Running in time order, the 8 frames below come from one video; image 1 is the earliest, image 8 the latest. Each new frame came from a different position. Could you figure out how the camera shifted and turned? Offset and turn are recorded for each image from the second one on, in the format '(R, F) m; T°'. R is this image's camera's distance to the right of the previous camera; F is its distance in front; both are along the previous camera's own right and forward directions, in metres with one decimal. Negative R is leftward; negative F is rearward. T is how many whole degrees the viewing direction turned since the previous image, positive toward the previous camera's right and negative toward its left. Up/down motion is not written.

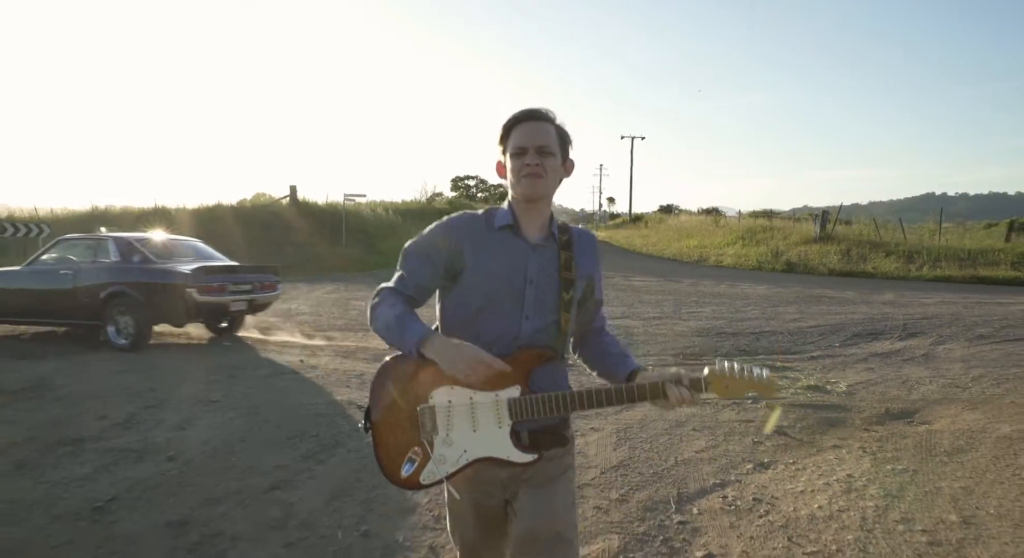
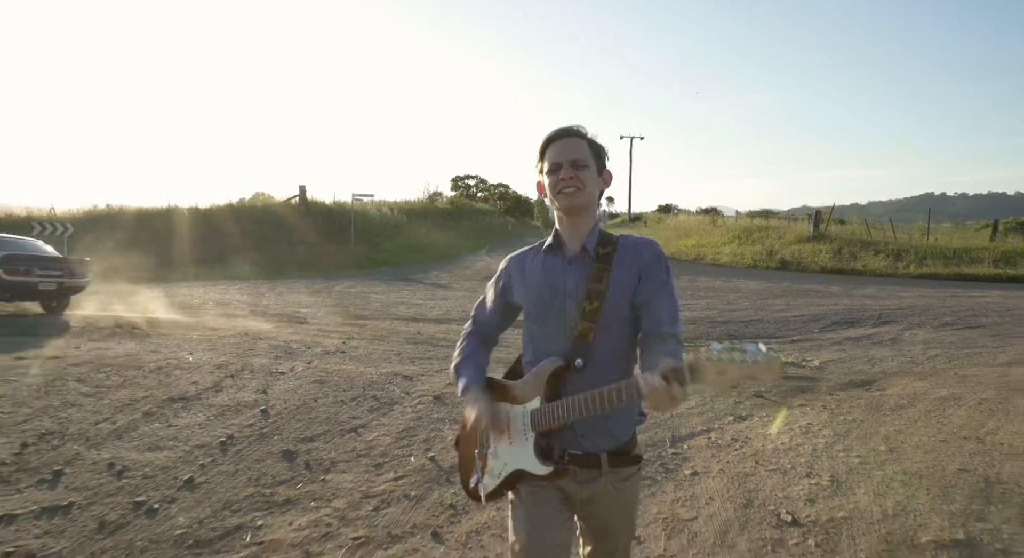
(-0.2, -1.0) m; 0°
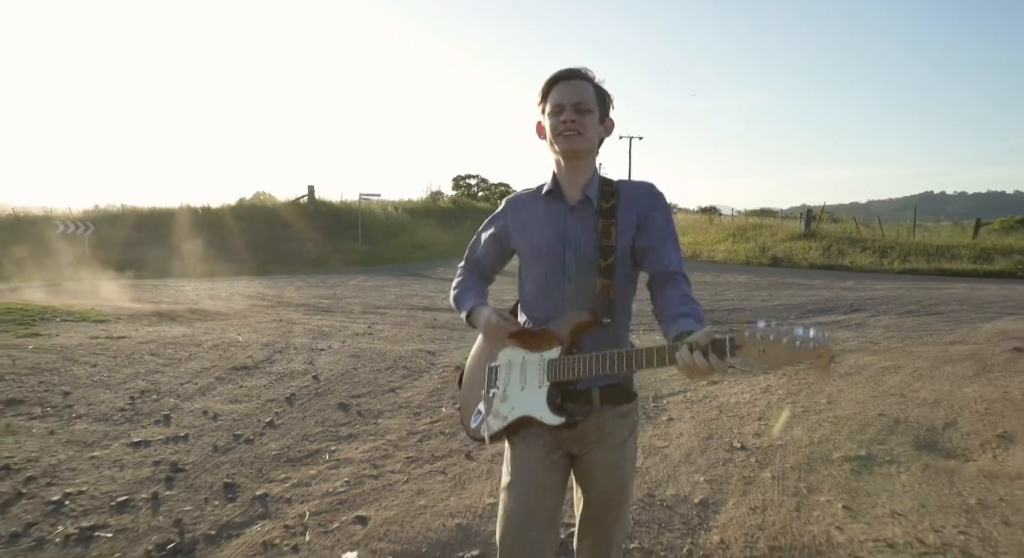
(-0.1, -1.0) m; 0°
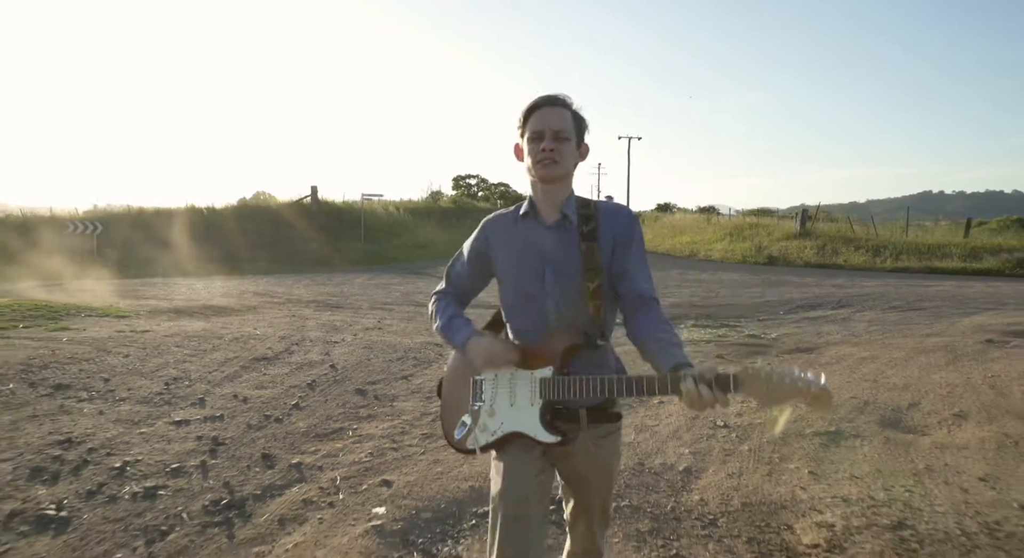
(0.0, -0.5) m; 0°
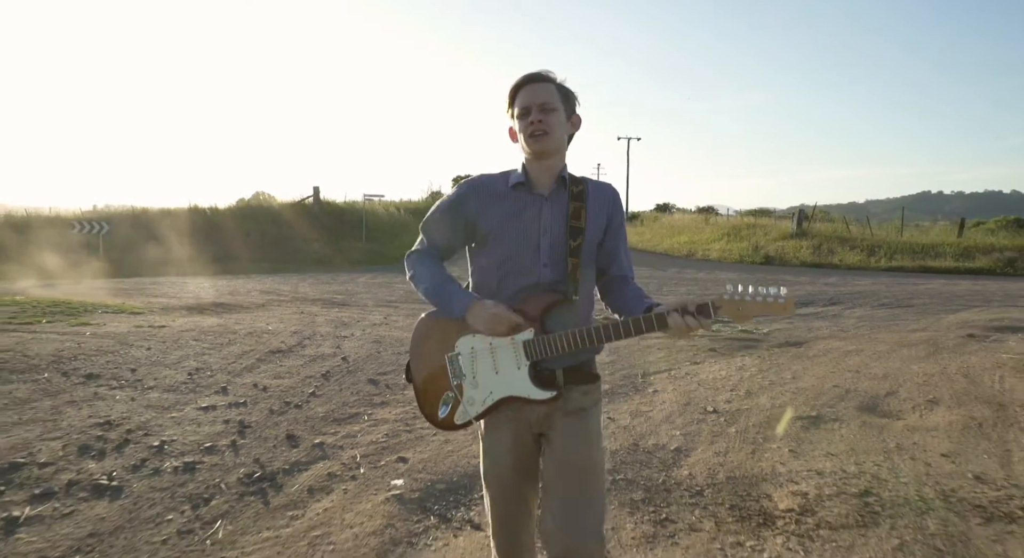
(0.0, -0.4) m; 0°
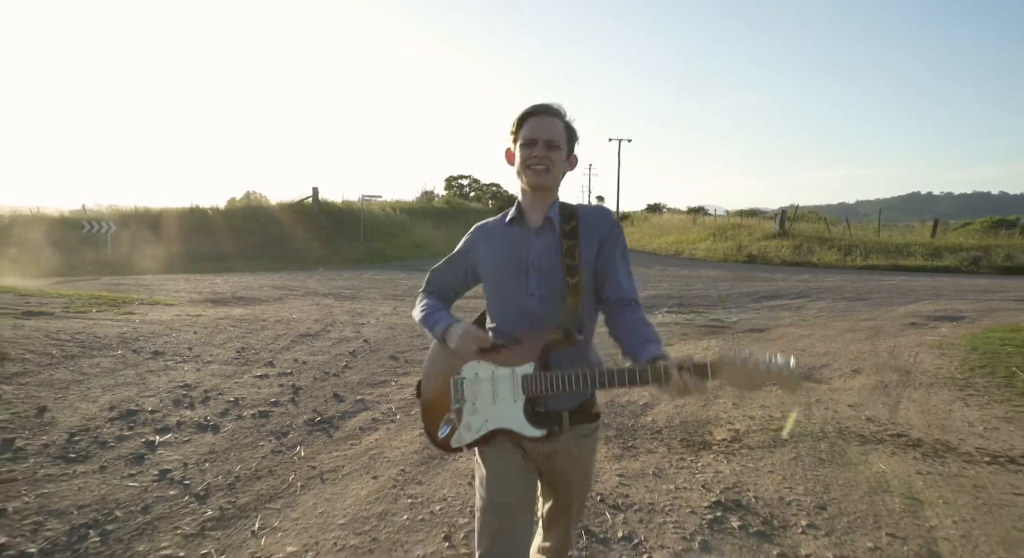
(-0.1, -1.1) m; +1°
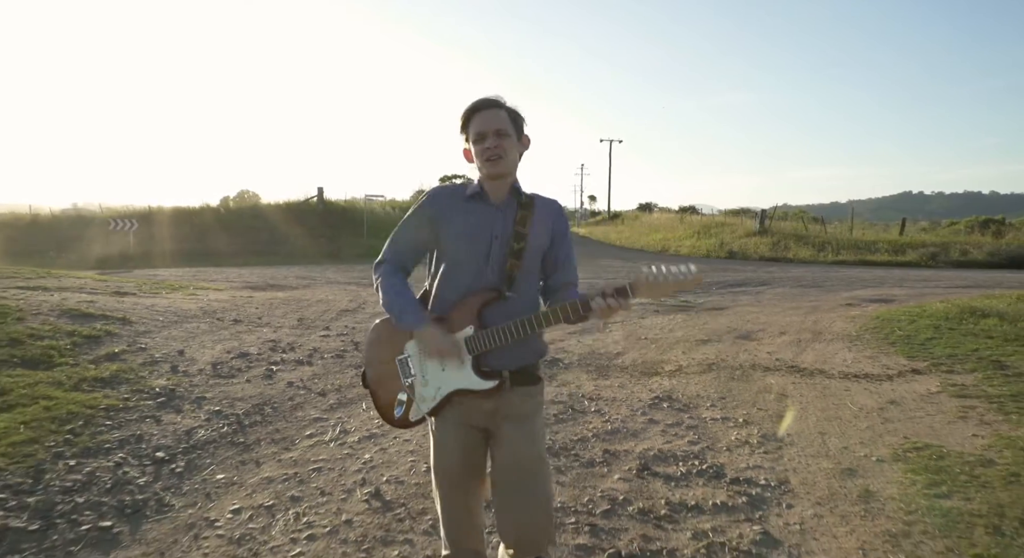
(-0.2, -1.9) m; +1°
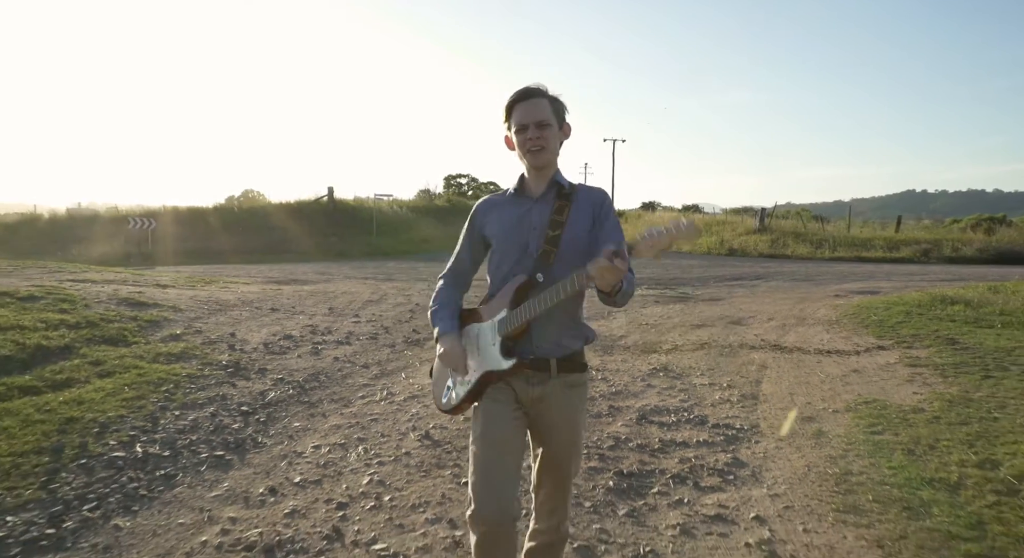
(-0.1, -0.8) m; 0°
